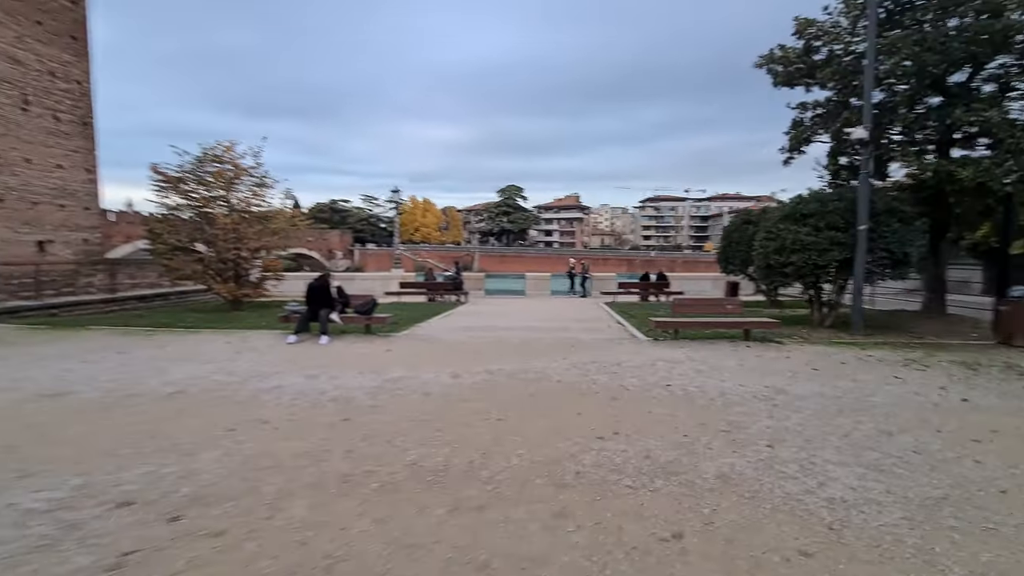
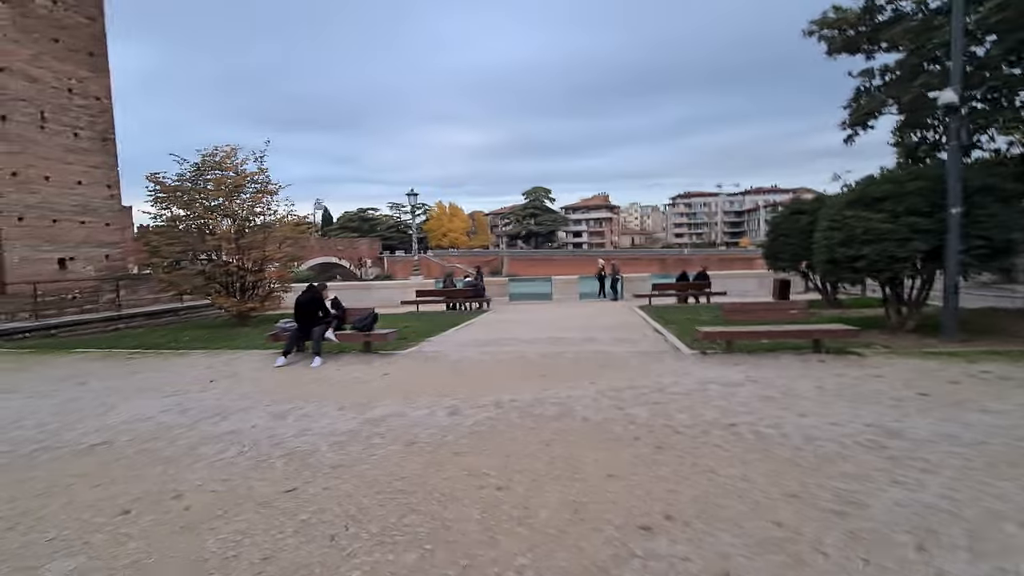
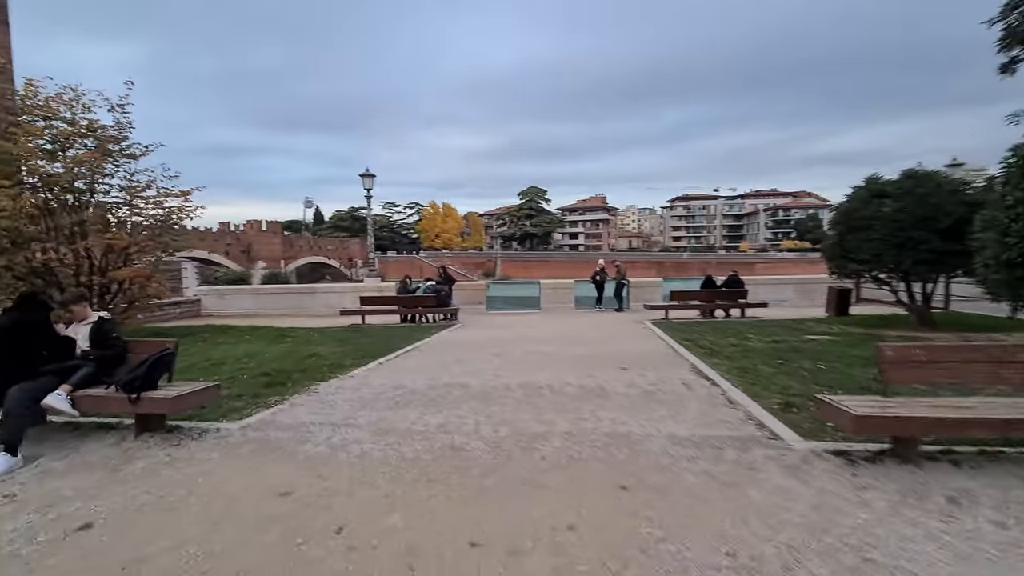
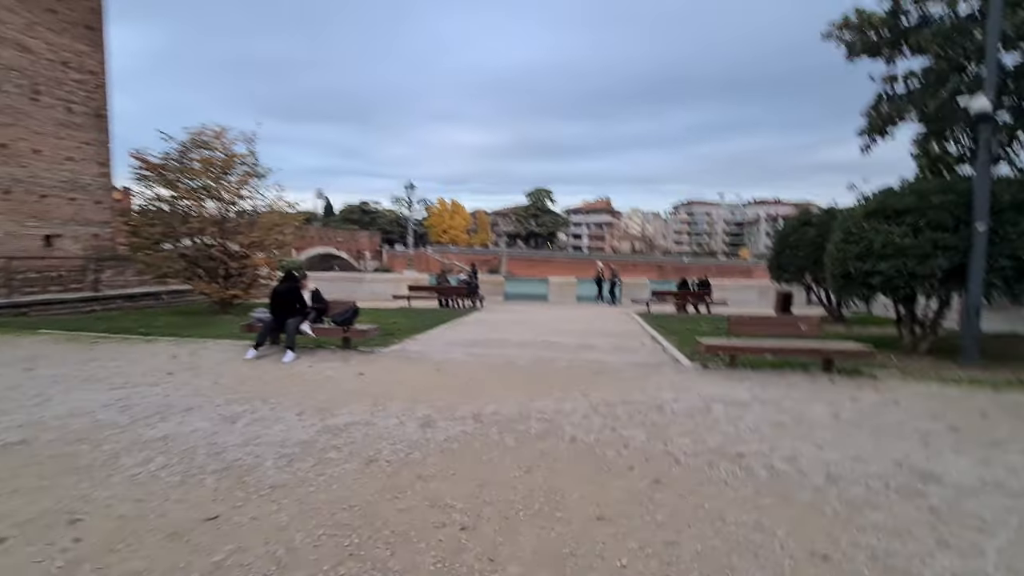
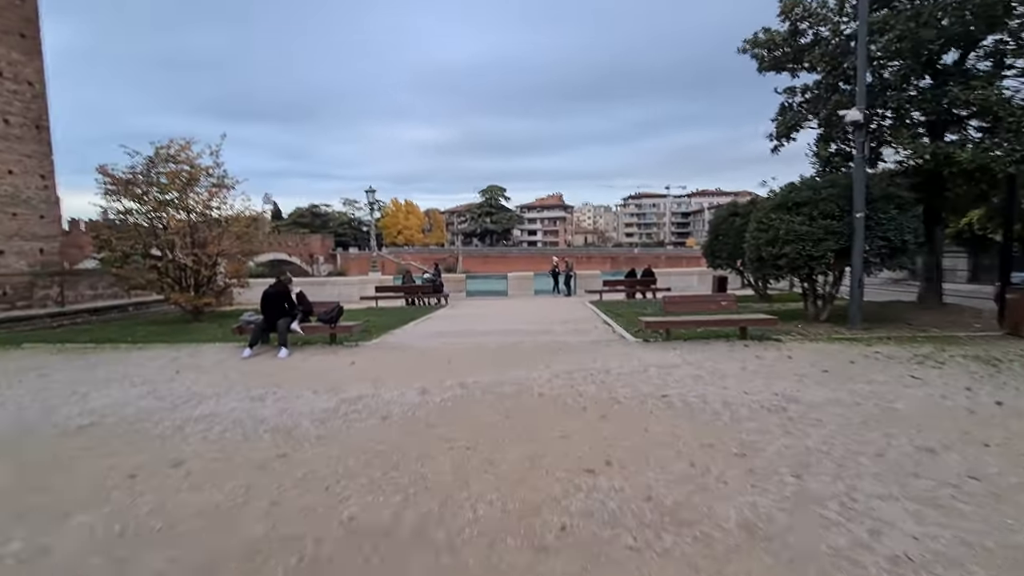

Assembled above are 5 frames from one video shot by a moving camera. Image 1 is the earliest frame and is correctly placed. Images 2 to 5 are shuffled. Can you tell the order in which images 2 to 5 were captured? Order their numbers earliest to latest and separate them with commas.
5, 2, 4, 3
